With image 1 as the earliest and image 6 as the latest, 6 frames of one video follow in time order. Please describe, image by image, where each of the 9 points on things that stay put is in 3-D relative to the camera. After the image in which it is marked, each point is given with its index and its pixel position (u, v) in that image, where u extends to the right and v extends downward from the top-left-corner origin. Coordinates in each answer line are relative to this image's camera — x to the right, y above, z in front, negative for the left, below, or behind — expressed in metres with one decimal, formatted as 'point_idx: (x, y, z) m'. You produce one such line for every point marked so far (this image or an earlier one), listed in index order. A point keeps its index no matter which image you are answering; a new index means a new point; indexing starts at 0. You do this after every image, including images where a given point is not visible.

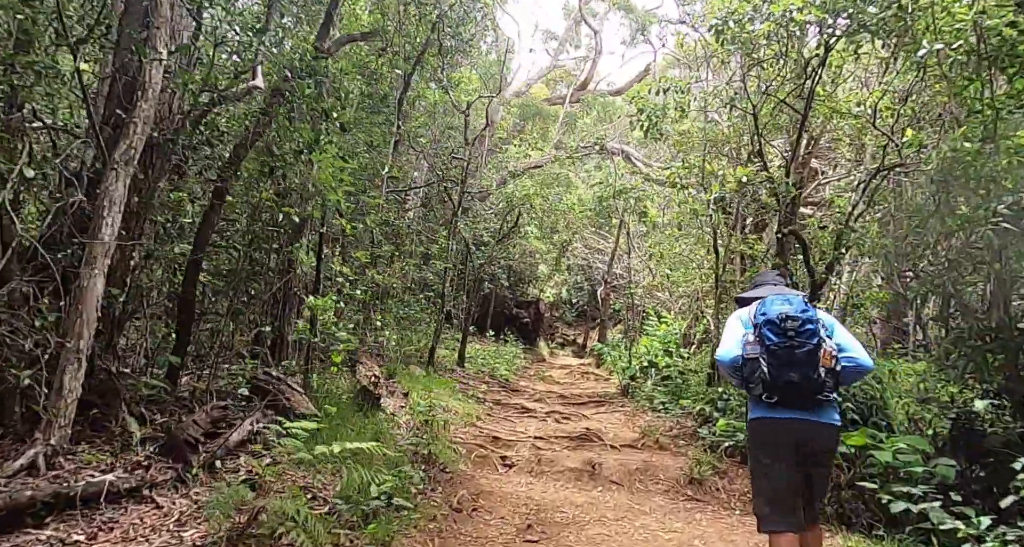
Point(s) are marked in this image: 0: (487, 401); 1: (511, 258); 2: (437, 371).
0: (-0.4, -1.7, +10.1) m
1: (0.0, +0.3, +17.1) m
2: (-1.2, -1.5, +11.7) m
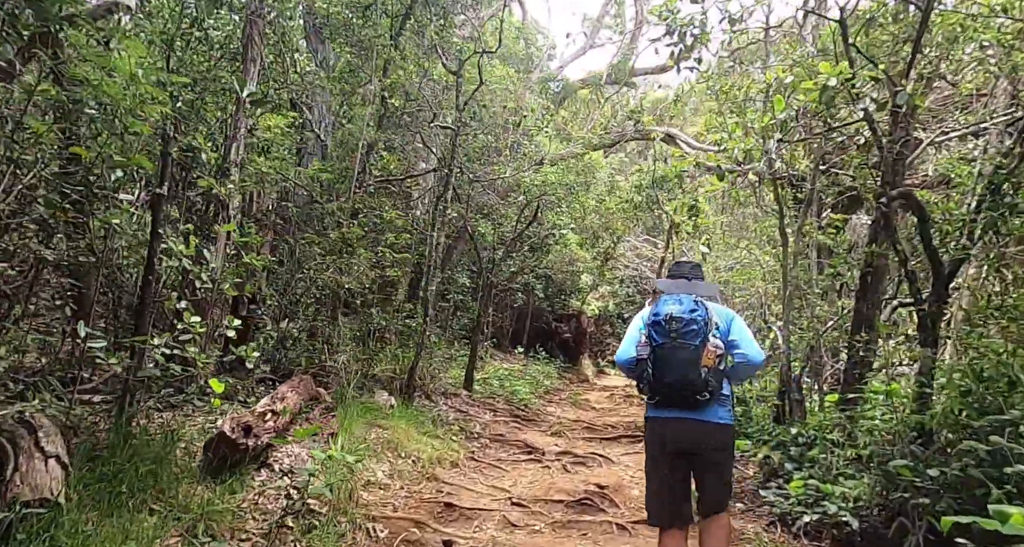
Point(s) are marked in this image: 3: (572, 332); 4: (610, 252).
0: (-0.3, -1.7, +7.9) m
1: (+0.6, +0.1, +14.8) m
2: (-1.0, -1.6, +9.5) m
3: (+1.5, -1.4, +17.4) m
4: (+2.2, +0.5, +16.2) m
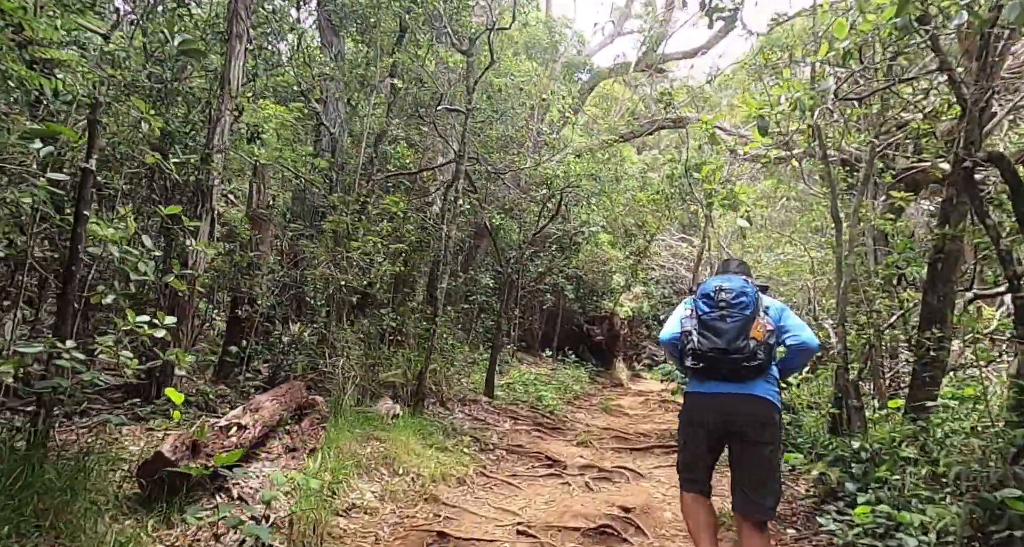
0: (-0.1, -1.7, +7.2) m
1: (+1.1, +0.2, +14.1) m
2: (-0.8, -1.5, +8.8) m
3: (+2.1, -1.4, +16.6) m
4: (+2.7, +0.5, +15.4) m
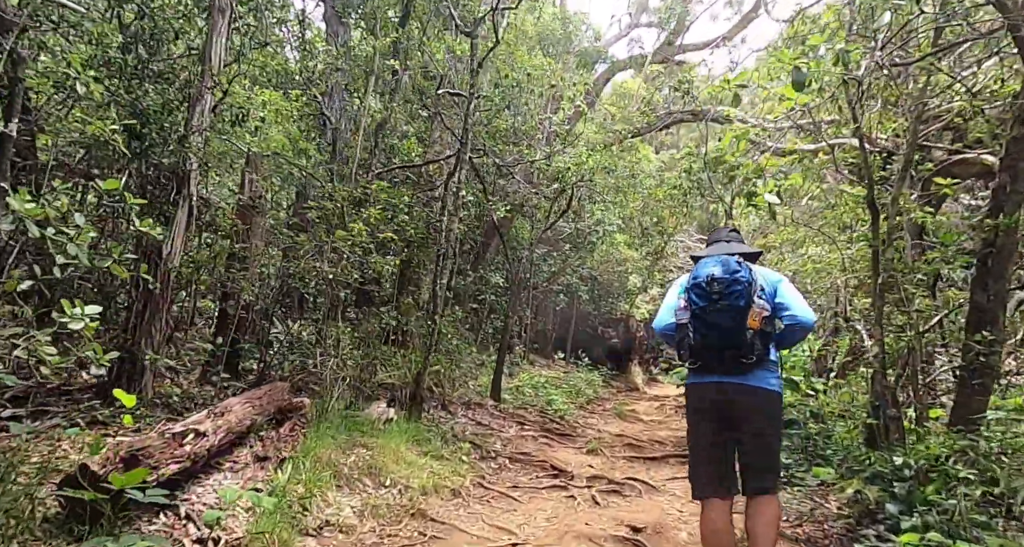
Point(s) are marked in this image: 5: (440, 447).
0: (-0.1, -1.6, +6.7) m
1: (+1.3, +0.2, +13.6) m
2: (-0.7, -1.5, +8.3) m
3: (+2.4, -1.4, +16.1) m
4: (+3.0, +0.5, +14.8) m
5: (-0.6, -1.4, +6.1) m
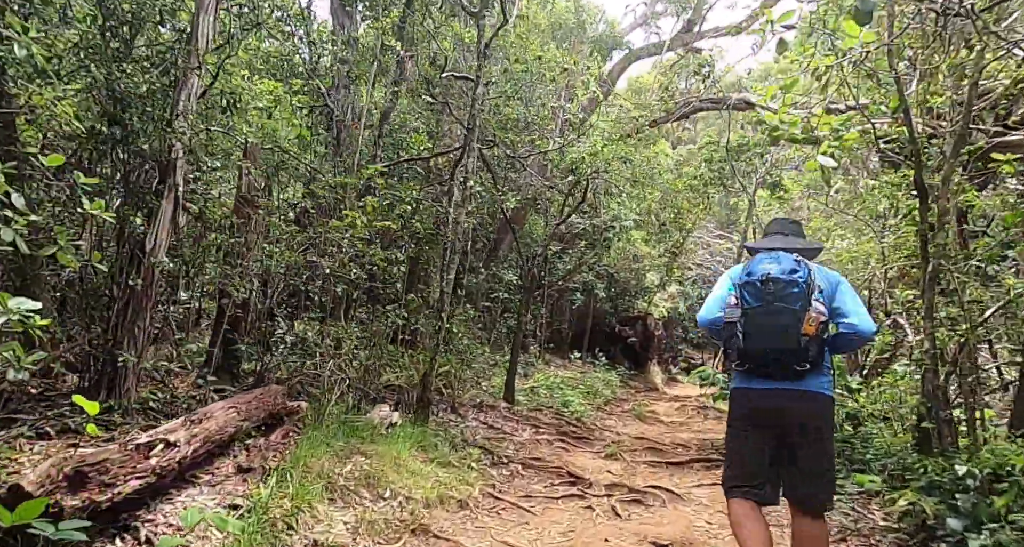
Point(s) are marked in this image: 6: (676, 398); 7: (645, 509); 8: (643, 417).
0: (0.0, -1.6, +6.3) m
1: (+1.6, +0.2, +13.1) m
2: (-0.5, -1.4, +7.9) m
3: (+2.7, -1.3, +15.6) m
4: (+3.3, +0.6, +14.3) m
5: (-0.5, -1.4, +5.7) m
6: (+3.1, -2.3, +13.7) m
7: (+1.0, -1.7, +5.2) m
8: (+2.0, -2.2, +11.0) m
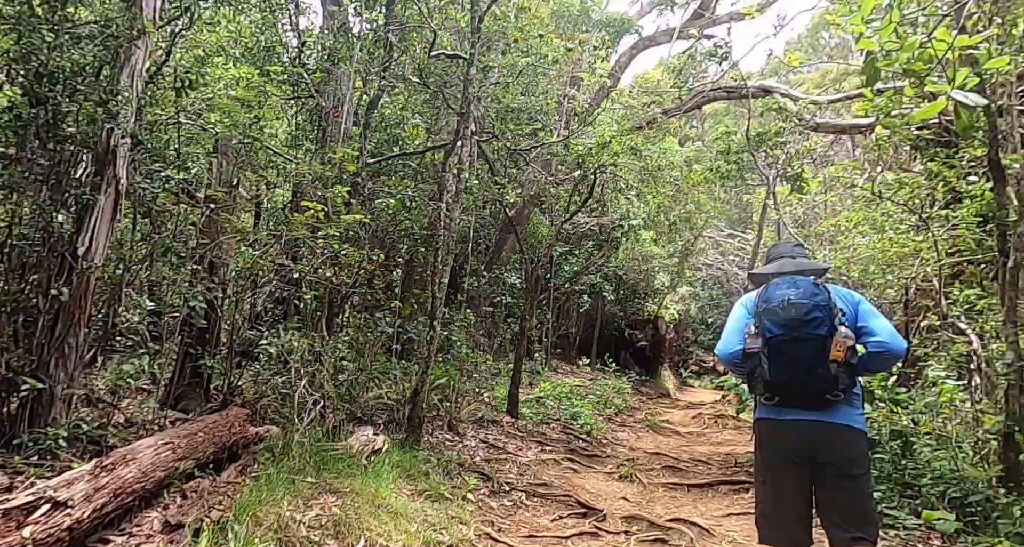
0: (0.0, -1.6, +5.5) m
1: (+1.6, +0.2, +12.4) m
2: (-0.5, -1.5, +7.2) m
3: (+2.8, -1.3, +14.8) m
4: (+3.3, +0.6, +13.6) m
5: (-0.5, -1.4, +4.9) m
6: (+3.2, -2.3, +13.0) m
7: (+1.0, -1.7, +4.5) m
8: (+2.0, -2.2, +10.3) m
